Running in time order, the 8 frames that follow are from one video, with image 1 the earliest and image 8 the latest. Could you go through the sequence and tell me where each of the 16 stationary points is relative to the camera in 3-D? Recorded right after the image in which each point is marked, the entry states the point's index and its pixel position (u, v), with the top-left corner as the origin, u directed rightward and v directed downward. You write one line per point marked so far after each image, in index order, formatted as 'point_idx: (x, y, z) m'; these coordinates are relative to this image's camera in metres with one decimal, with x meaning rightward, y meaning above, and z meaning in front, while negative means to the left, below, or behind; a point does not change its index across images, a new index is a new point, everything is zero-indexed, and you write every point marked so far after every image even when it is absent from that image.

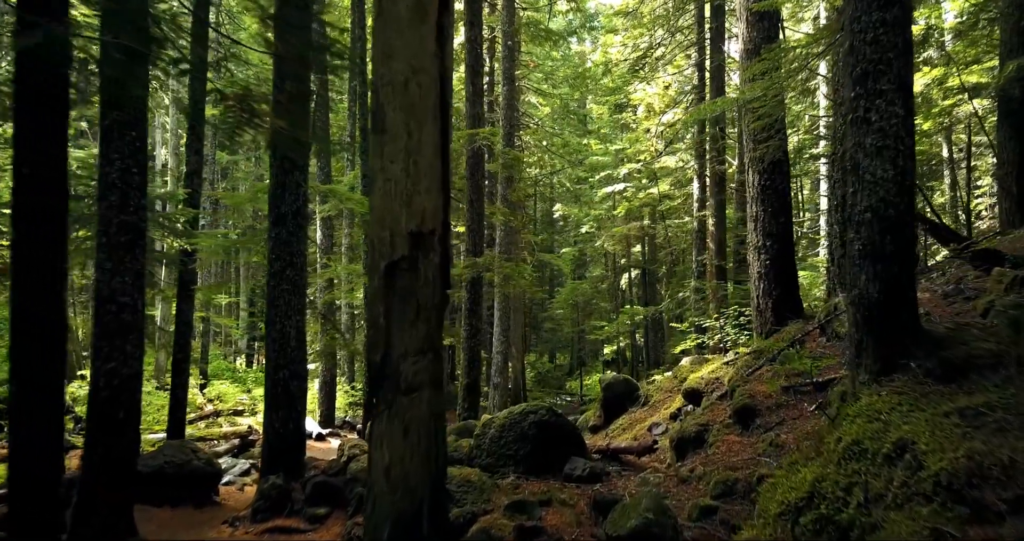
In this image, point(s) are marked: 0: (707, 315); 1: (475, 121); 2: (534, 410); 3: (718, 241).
0: (+5.4, -1.2, +15.5) m
1: (-0.8, +3.1, +11.1) m
2: (+0.2, -1.5, +5.6) m
3: (+5.7, +0.8, +15.4) m
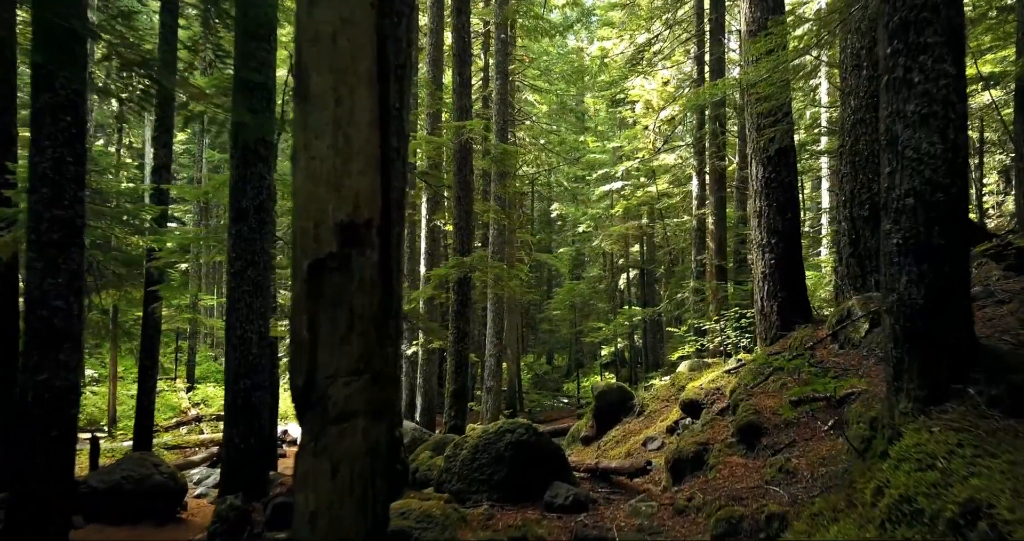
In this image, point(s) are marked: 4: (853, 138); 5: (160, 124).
0: (+5.2, -1.2, +14.9) m
1: (-1.0, +3.1, +10.5) m
2: (0.0, -1.5, +5.1) m
3: (+5.5, +0.8, +14.9) m
4: (+5.0, +2.0, +8.1) m
5: (-5.5, +2.3, +8.7) m
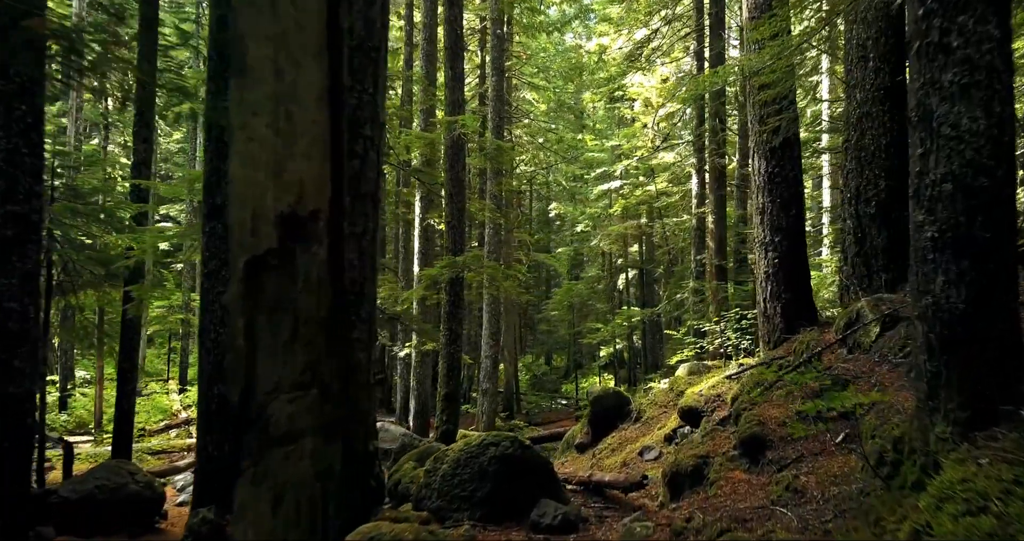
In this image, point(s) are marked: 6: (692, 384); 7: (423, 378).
0: (+5.1, -1.2, +14.6) m
1: (-1.1, +3.1, +10.2) m
2: (-0.1, -1.5, +4.8) m
3: (+5.4, +0.8, +14.6) m
4: (+4.9, +2.0, +7.8) m
5: (-5.6, +2.3, +8.4) m
6: (+2.3, -1.4, +7.0) m
7: (-2.0, -2.4, +12.5) m
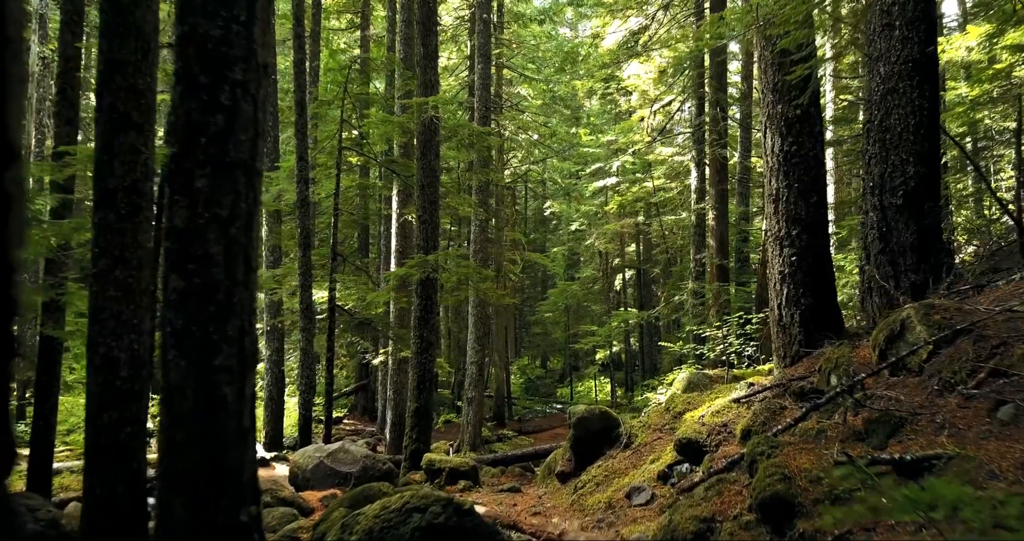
0: (+4.8, -1.2, +13.6) m
1: (-1.4, +3.1, +9.2) m
2: (-0.5, -1.5, +3.7) m
3: (+5.0, +0.8, +13.5) m
4: (+4.6, +2.0, +6.8) m
5: (-6.0, +2.3, +7.3) m
6: (+1.9, -1.4, +6.0) m
7: (-2.3, -2.4, +11.5) m
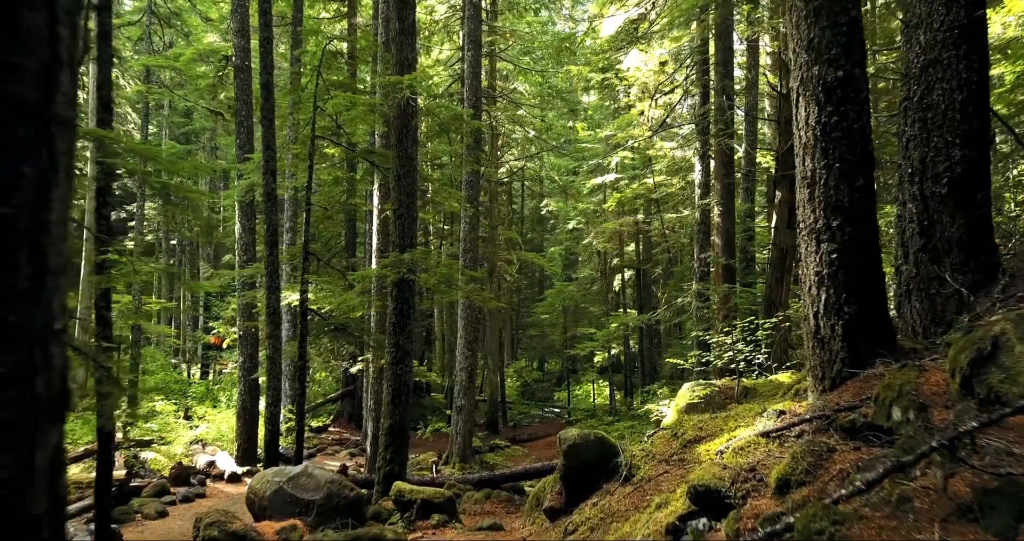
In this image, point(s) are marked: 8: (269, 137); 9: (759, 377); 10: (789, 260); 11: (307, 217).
0: (+4.6, -1.2, +12.7) m
1: (-1.6, +3.1, +8.3) m
2: (-0.6, -1.5, +2.8) m
3: (+4.8, +0.8, +12.6) m
4: (+4.4, +2.0, +5.9) m
5: (-6.2, +2.3, +6.4) m
6: (+1.8, -1.4, +5.0) m
7: (-2.5, -2.4, +10.5) m
8: (-4.1, +2.2, +9.3) m
9: (+4.4, -1.9, +9.9) m
10: (+5.7, +0.2, +11.5) m
11: (-3.9, +1.0, +10.5) m
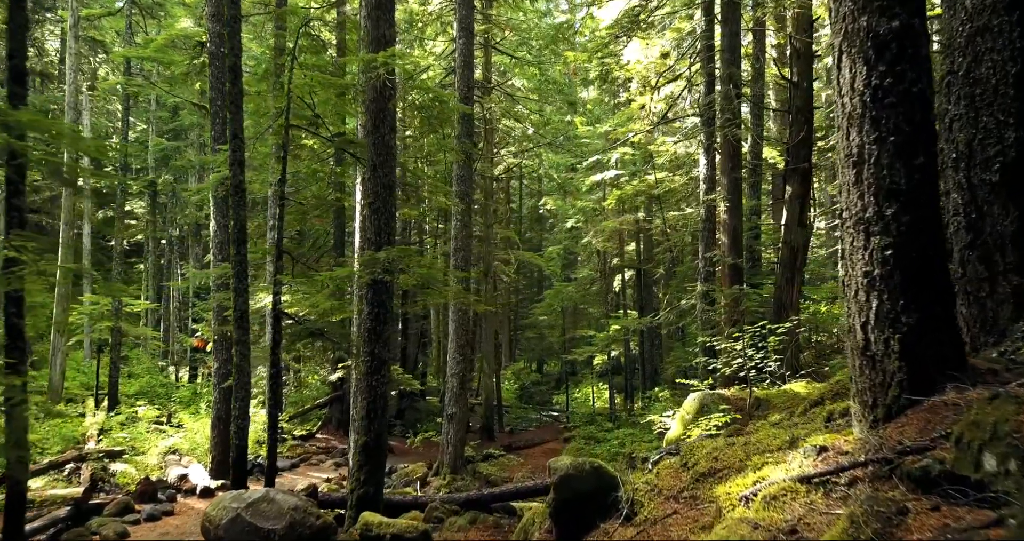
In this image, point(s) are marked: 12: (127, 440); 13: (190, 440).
0: (+4.4, -1.2, +11.9) m
1: (-1.8, +3.1, +7.5) m
2: (-0.8, -1.5, +2.0) m
3: (+4.7, +0.8, +11.8) m
4: (+4.2, +2.0, +5.1) m
5: (-6.3, +2.3, +5.6) m
6: (+1.6, -1.4, +4.3) m
7: (-2.7, -2.4, +9.8) m
8: (-4.3, +2.2, +8.6) m
9: (+4.3, -1.9, +9.2) m
10: (+5.6, +0.2, +10.7) m
11: (-4.0, +1.0, +9.7) m
12: (-9.5, -4.2, +13.7) m
13: (-8.0, -4.2, +13.7) m
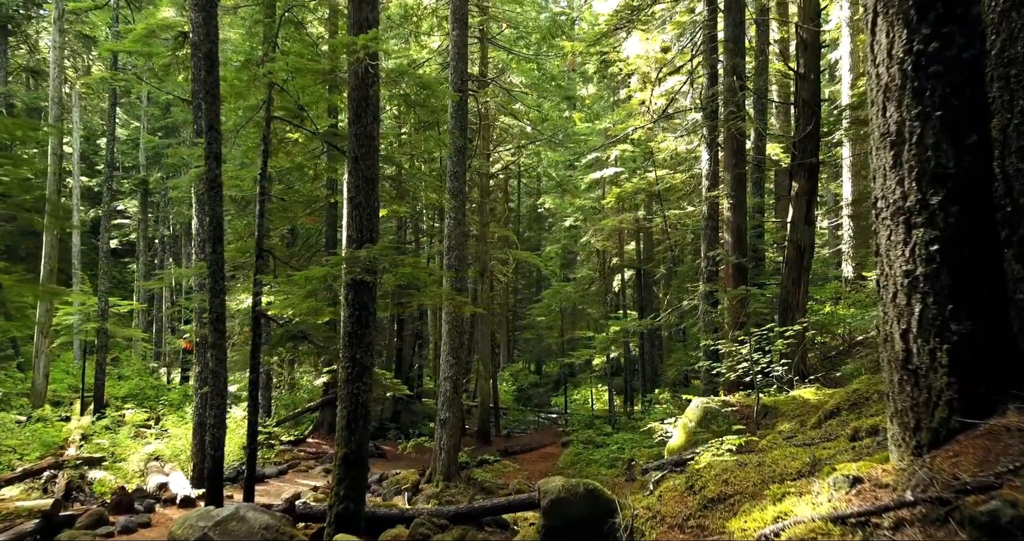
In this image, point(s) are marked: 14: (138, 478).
0: (+4.3, -1.2, +11.4) m
1: (-1.9, +3.1, +7.0) m
2: (-0.9, -1.5, +1.5) m
3: (+4.6, +0.8, +11.4) m
4: (+4.1, +2.0, +4.6) m
5: (-6.4, +2.3, +5.1) m
6: (+1.5, -1.4, +3.8) m
7: (-2.8, -2.4, +9.3) m
8: (-4.4, +2.3, +8.1) m
9: (+4.2, -1.9, +8.7) m
10: (+5.4, +0.2, +10.2) m
11: (-4.2, +1.0, +9.3) m
12: (-9.6, -4.2, +13.2) m
13: (-8.1, -4.2, +13.2) m
14: (-7.9, -4.3, +11.6) m
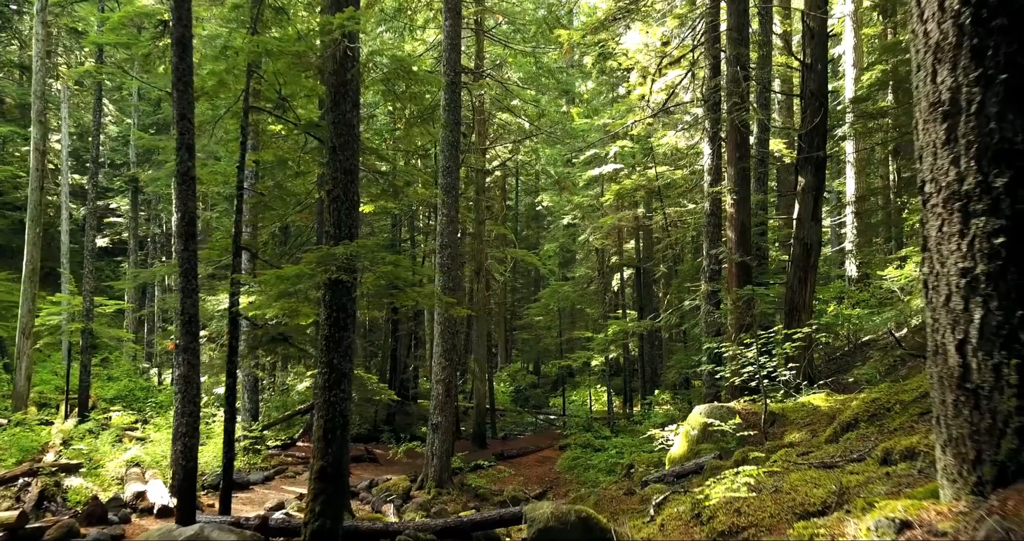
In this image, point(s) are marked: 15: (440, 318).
0: (+4.2, -1.2, +11.0) m
1: (-2.0, +3.1, +6.5) m
2: (-1.0, -1.4, +1.1) m
3: (+4.5, +0.8, +10.9) m
4: (+4.0, +2.0, +4.2) m
5: (-6.5, +2.3, +4.6) m
6: (+1.4, -1.4, +3.3) m
7: (-2.9, -2.4, +8.8) m
8: (-4.5, +2.3, +7.6) m
9: (+4.1, -1.9, +8.2) m
10: (+5.3, +0.2, +9.7) m
11: (-4.3, +1.0, +8.8) m
12: (-9.7, -4.1, +12.7) m
13: (-8.2, -4.2, +12.8) m
14: (-8.0, -4.3, +11.2) m
15: (-1.6, -1.1, +12.7) m
